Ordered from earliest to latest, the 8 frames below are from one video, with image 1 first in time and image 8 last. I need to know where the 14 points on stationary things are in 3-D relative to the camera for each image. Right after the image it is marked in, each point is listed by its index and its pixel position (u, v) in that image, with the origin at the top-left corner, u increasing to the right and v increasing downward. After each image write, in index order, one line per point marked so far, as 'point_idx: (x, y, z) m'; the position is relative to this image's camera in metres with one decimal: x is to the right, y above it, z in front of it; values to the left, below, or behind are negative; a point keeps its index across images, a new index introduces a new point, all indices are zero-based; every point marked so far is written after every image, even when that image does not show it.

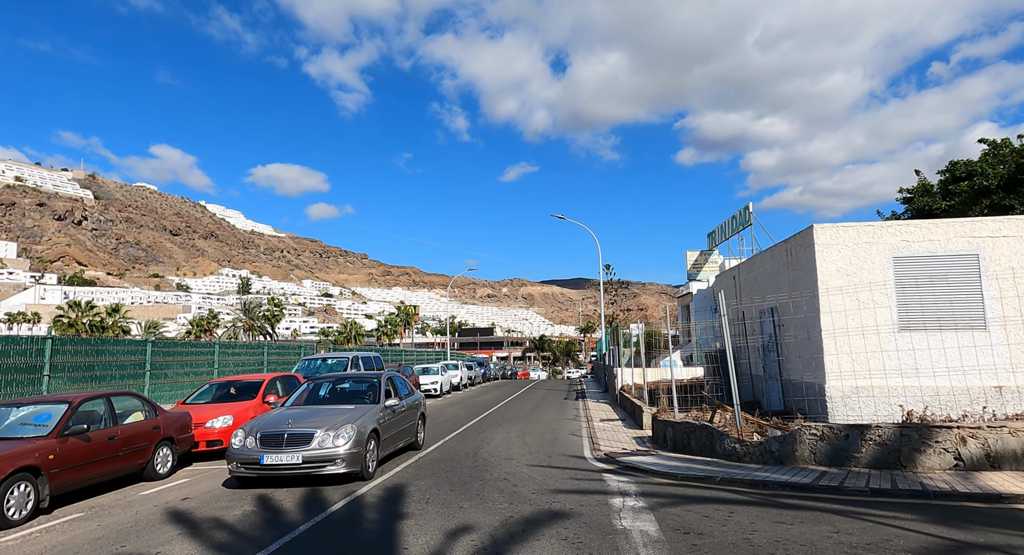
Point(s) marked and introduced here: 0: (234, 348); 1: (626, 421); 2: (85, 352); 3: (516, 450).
0: (-8.9, -2.3, +18.4) m
1: (+3.3, -4.1, +16.5) m
2: (-9.2, -1.6, +12.4) m
3: (+0.1, -3.6, +11.8) m
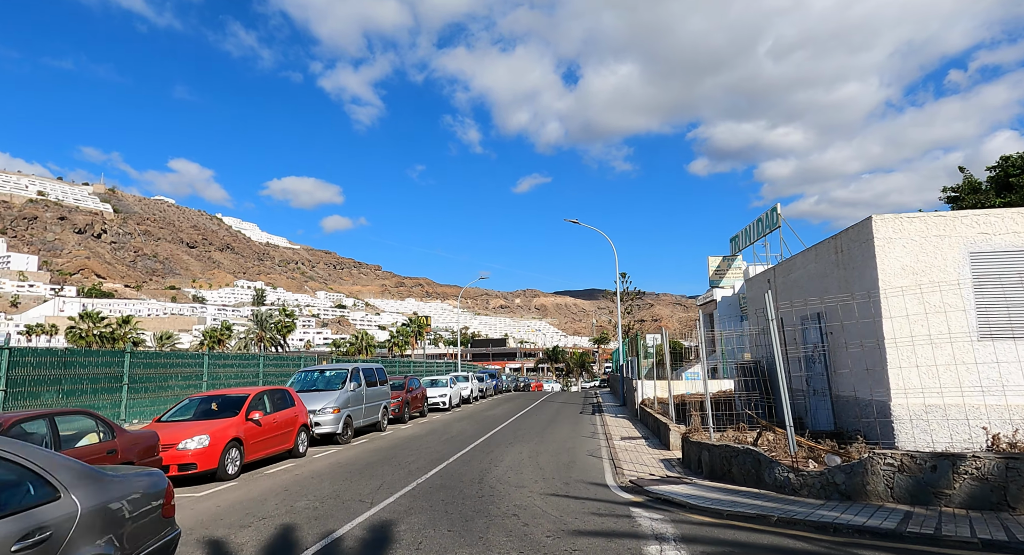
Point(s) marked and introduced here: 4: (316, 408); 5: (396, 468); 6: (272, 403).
0: (-8.6, -2.4, +17.2) m
1: (+3.6, -4.3, +15.0) m
2: (-9.0, -1.7, +11.2) m
3: (+0.3, -3.6, +10.4) m
4: (-5.2, -3.5, +15.5) m
5: (-2.3, -3.8, +11.5) m
6: (-5.3, -2.8, +12.8) m
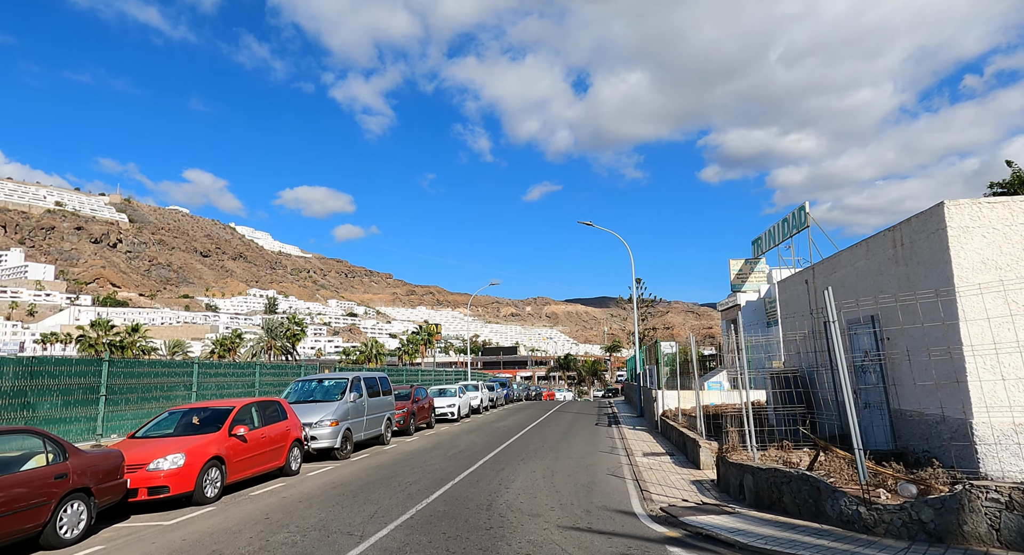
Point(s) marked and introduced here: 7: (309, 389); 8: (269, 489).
0: (-8.2, -2.5, +16.2) m
1: (+3.9, -4.3, +13.7) m
2: (-8.8, -1.7, +10.2) m
3: (+0.5, -3.6, +9.2) m
4: (-4.9, -3.6, +14.3) m
5: (-2.1, -3.8, +10.3) m
6: (-5.1, -2.8, +11.6) m
7: (-5.6, -3.1, +15.8) m
8: (-4.4, -3.9, +10.5) m
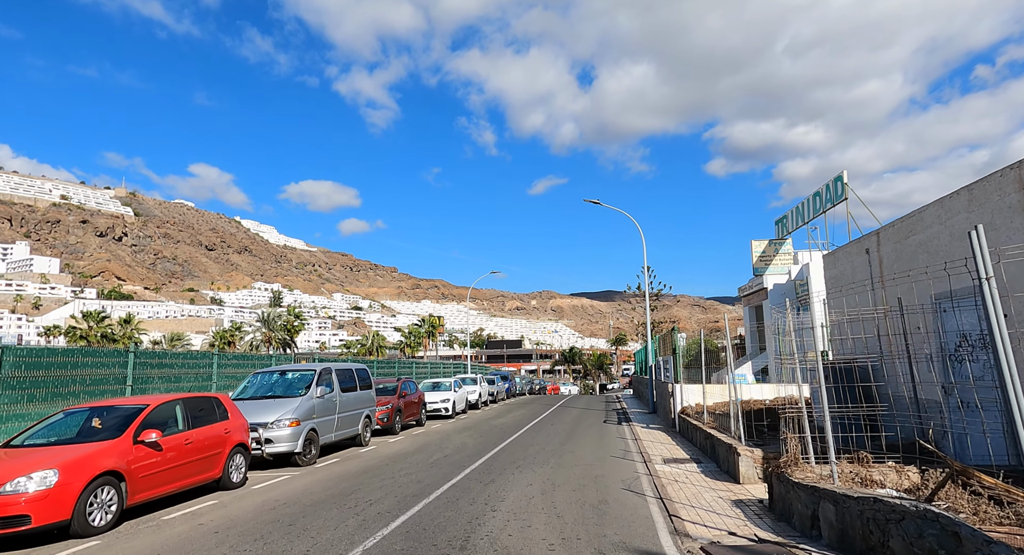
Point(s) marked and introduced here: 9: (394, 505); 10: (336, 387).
0: (-8.3, -1.9, +13.8) m
1: (+3.8, -3.7, +11.3) m
2: (-9.0, -1.2, +7.9) m
3: (+0.3, -3.0, +6.8) m
4: (-5.1, -3.0, +12.0) m
5: (-2.3, -3.3, +8.0) m
6: (-5.2, -2.2, +9.3) m
7: (-5.7, -2.5, +13.5) m
8: (-4.6, -3.3, +8.2) m
9: (-1.7, -3.4, +8.6) m
10: (-4.4, -2.7, +14.5) m
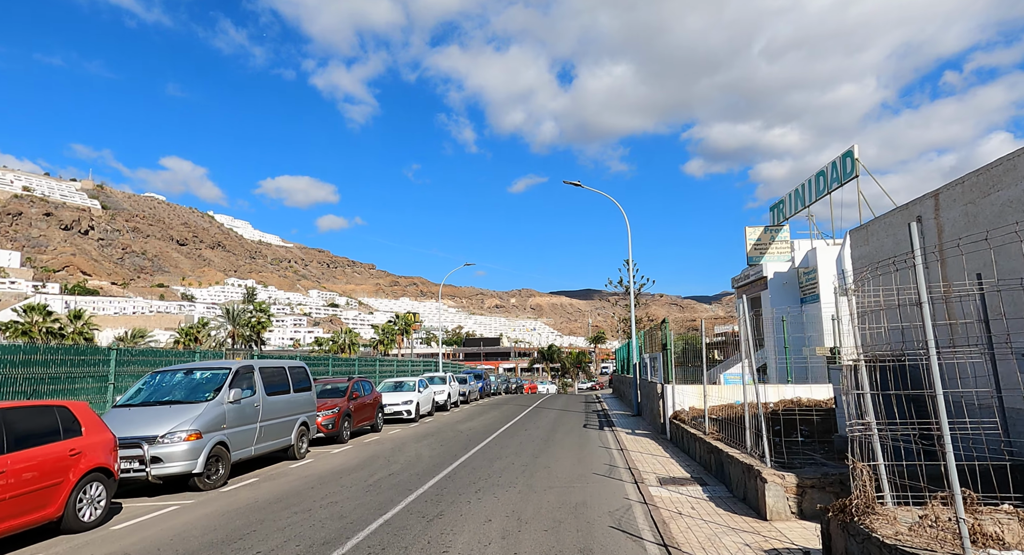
0: (-9.1, -1.4, +11.1) m
1: (+3.1, -3.3, +9.0) m
2: (-9.5, -0.7, +5.1) m
3: (-0.2, -2.6, +4.3) m
4: (-5.8, -2.5, +9.3) m
5: (-2.8, -2.8, +5.4) m
6: (-5.8, -1.8, +6.6) m
7: (-6.4, -2.0, +10.8) m
8: (-5.2, -2.9, +5.6) m
9: (-2.3, -2.9, +6.0) m
10: (-5.2, -2.3, +11.9) m
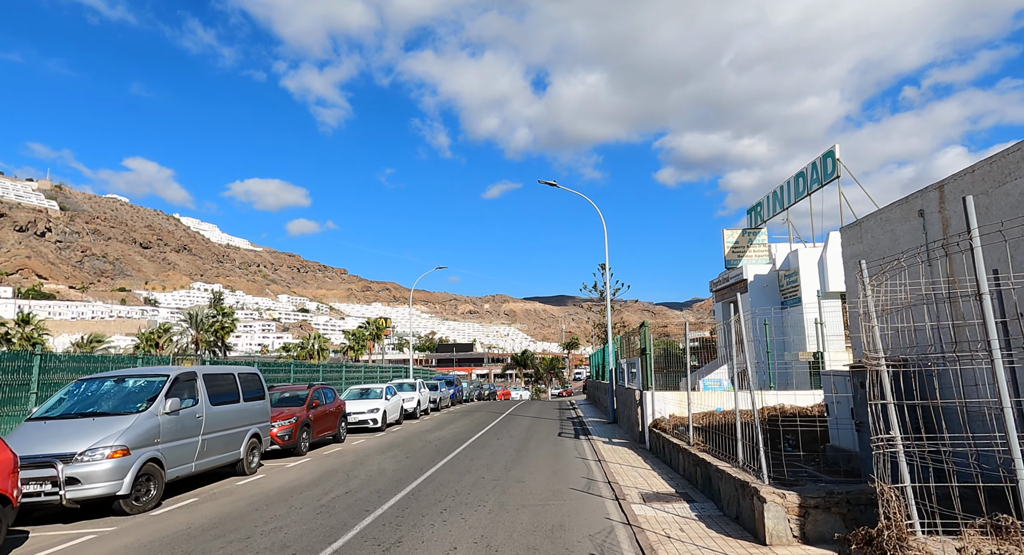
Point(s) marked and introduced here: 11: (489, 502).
0: (-9.6, -1.4, +9.8) m
1: (+2.7, -3.3, +8.2) m
2: (-9.7, -0.6, +3.8) m
3: (-0.4, -2.5, +3.4) m
4: (-6.2, -2.4, +8.2) m
5: (-3.1, -2.7, +4.4) m
6: (-6.1, -1.7, +5.5) m
7: (-6.9, -1.9, +9.6) m
8: (-5.4, -2.8, +4.4) m
9: (-2.6, -2.9, +5.0) m
10: (-5.8, -2.2, +10.7) m
11: (-0.4, -3.6, +9.2) m
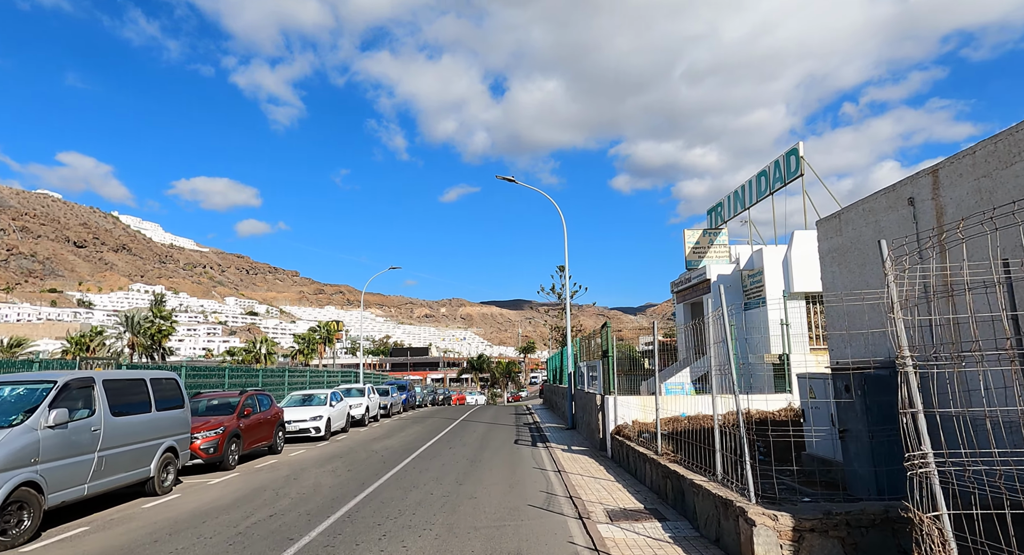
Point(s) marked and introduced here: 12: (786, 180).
0: (-10.3, -1.2, +7.9) m
1: (+2.1, -3.1, +7.3) m
2: (-10.0, -0.3, +2.0) m
3: (-0.7, -2.4, +2.3) m
4: (-6.8, -2.2, +6.6) m
5: (-3.4, -2.5, +3.1) m
6: (-6.5, -1.5, +3.9) m
7: (-7.6, -1.8, +8.0) m
8: (-5.7, -2.6, +2.9) m
9: (-3.0, -2.7, +3.7) m
10: (-6.5, -2.1, +9.2) m
11: (-1.1, -3.4, +8.0) m
12: (+8.3, +2.9, +17.4) m
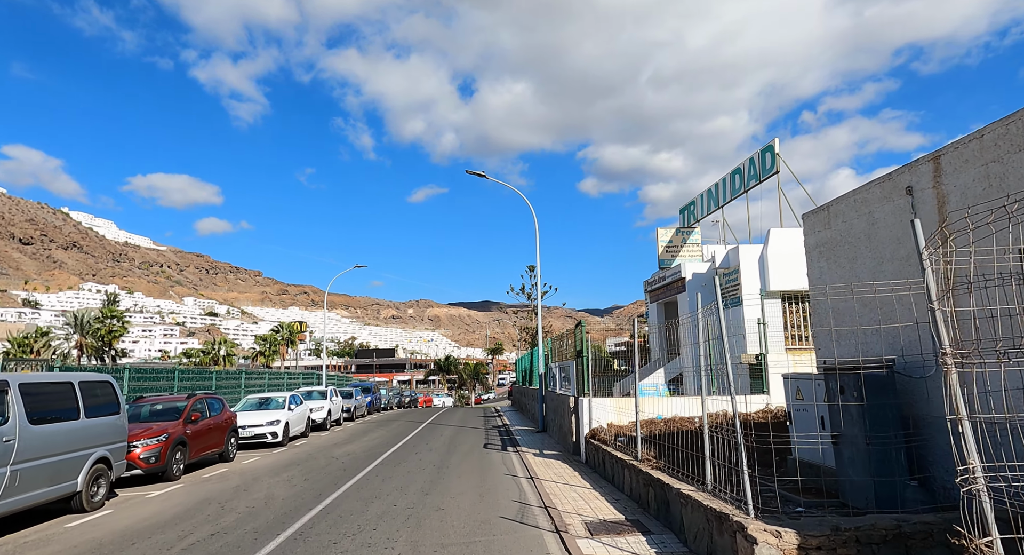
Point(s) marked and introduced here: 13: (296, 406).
0: (-10.6, -1.0, +6.7) m
1: (+1.7, -3.1, +6.7) m
2: (-10.0, -0.1, +0.7) m
3: (-0.7, -2.2, +1.6) m
4: (-7.1, -2.1, +5.5) m
5: (-3.5, -2.4, +2.2) m
6: (-6.6, -1.3, +2.9) m
7: (-8.0, -1.6, +6.9) m
8: (-5.8, -2.4, +1.9) m
9: (-3.1, -2.5, +2.9) m
10: (-7.0, -1.9, +8.1) m
11: (-1.4, -3.3, +7.3) m
12: (+7.4, +3.0, +17.2) m
13: (-7.6, -4.5, +19.9) m
